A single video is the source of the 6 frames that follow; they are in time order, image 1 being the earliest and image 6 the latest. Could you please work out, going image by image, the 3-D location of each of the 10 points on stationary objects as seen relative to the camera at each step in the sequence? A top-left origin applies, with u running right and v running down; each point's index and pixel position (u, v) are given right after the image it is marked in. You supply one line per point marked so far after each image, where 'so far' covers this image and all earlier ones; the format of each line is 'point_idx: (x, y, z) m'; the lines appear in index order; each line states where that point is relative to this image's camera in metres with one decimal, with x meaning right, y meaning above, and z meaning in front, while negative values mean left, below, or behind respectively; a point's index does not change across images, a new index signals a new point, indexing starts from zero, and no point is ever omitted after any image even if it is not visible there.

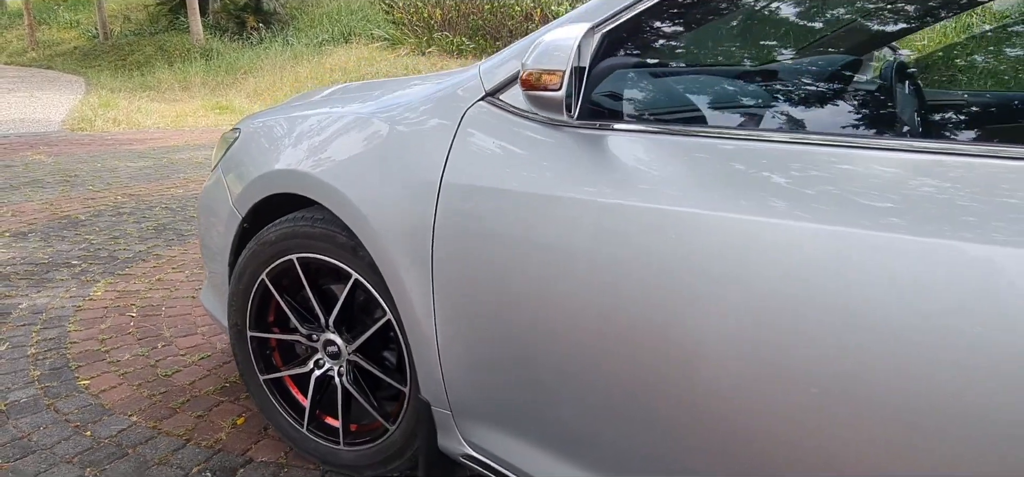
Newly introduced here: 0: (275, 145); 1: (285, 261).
0: (-0.6, +0.3, +2.0) m
1: (-0.6, -0.1, +1.9) m
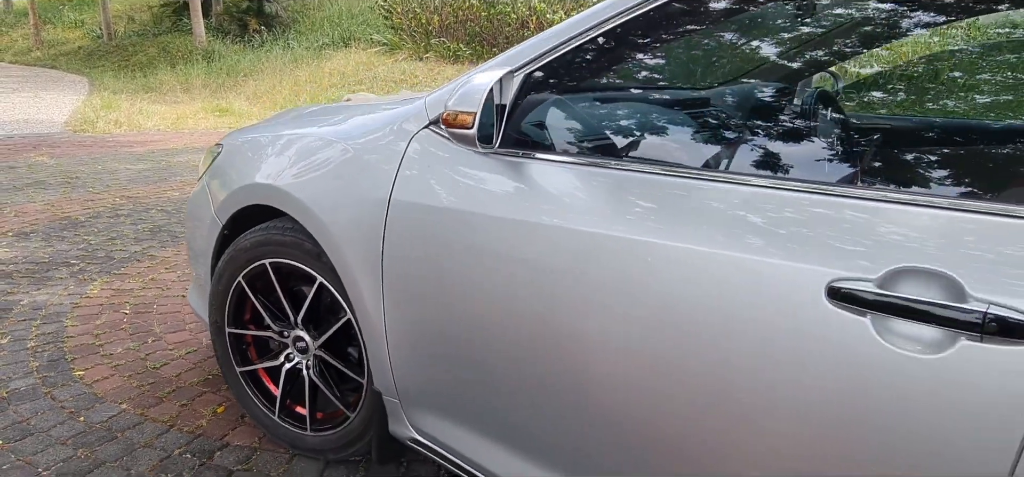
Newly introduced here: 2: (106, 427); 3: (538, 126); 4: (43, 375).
0: (-0.8, +0.2, +2.2) m
1: (-0.7, -0.1, +2.1) m
2: (-1.2, -0.6, +2.3) m
3: (0.0, +0.3, +1.7) m
4: (-1.6, -0.5, +2.6) m
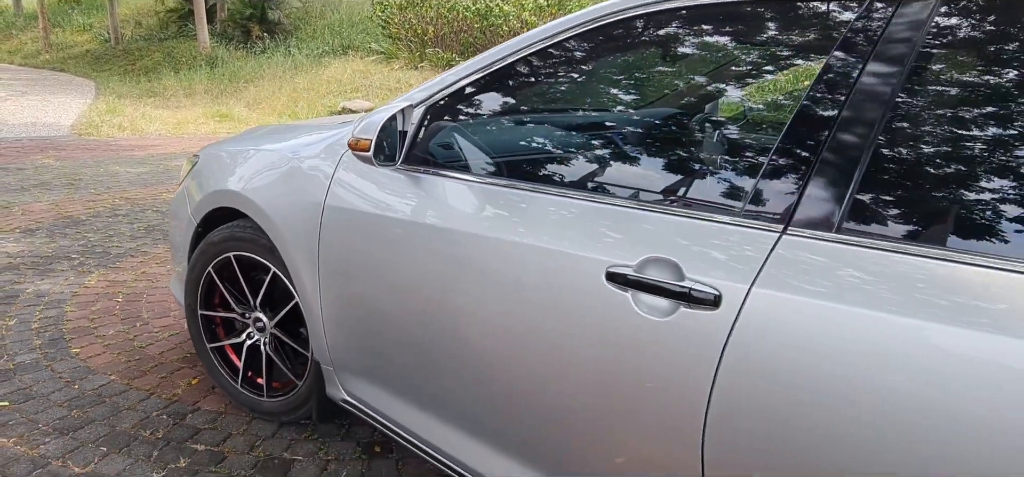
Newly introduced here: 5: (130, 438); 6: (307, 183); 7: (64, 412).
0: (-1.0, +0.3, +2.6) m
1: (-1.0, -0.1, +2.5) m
2: (-1.5, -0.6, +2.7) m
3: (-0.2, +0.3, +2.1) m
4: (-1.9, -0.4, +3.0) m
5: (-1.2, -0.6, +2.4) m
6: (-0.6, +0.2, +2.3) m
7: (-1.5, -0.6, +2.6) m
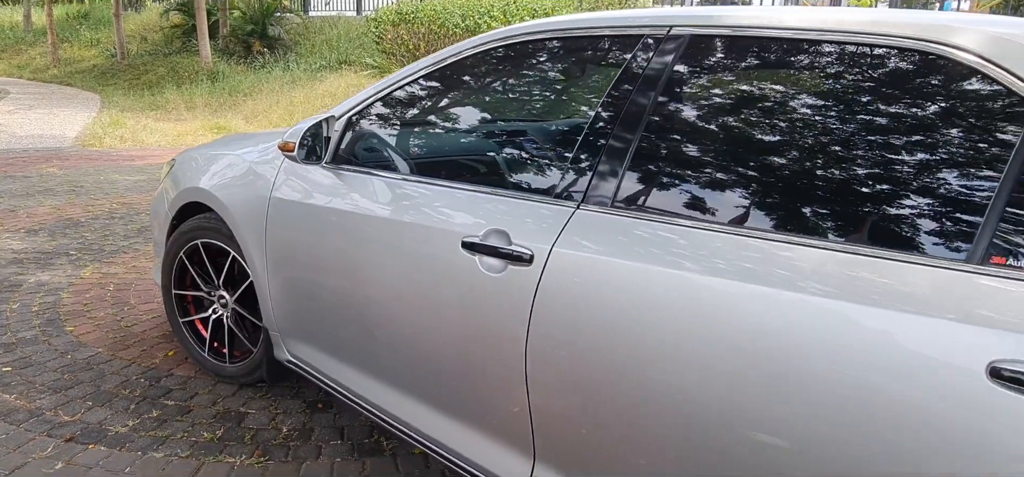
0: (-1.3, +0.3, +3.1) m
1: (-1.3, 0.0, +3.0) m
2: (-1.8, -0.5, +3.2) m
3: (-0.5, +0.3, +2.6) m
4: (-2.2, -0.4, +3.5) m
5: (-1.5, -0.6, +2.9) m
6: (-0.9, +0.2, +2.8) m
7: (-1.8, -0.6, +3.0) m
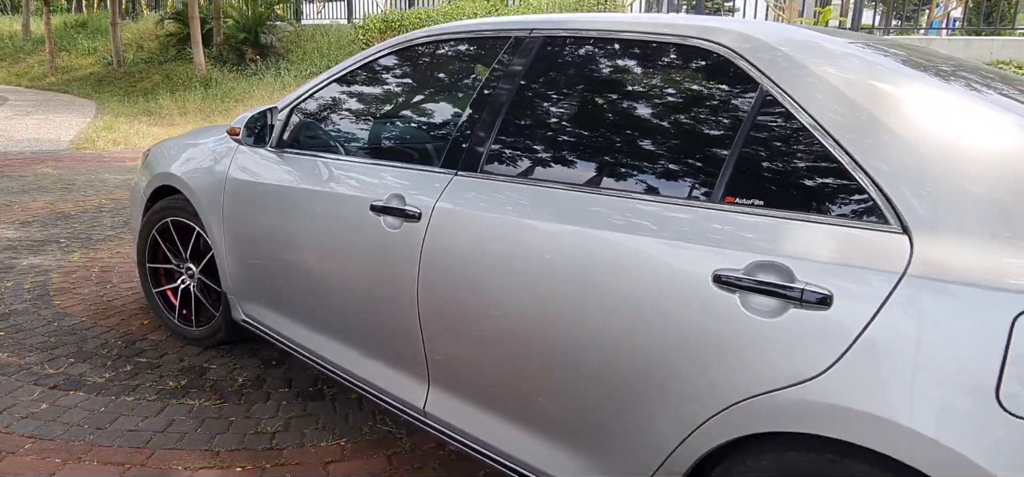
0: (-1.6, +0.4, +3.5) m
1: (-1.6, +0.1, +3.4) m
2: (-2.1, -0.4, +3.6) m
3: (-0.8, +0.4, +3.0) m
4: (-2.5, -0.3, +3.9) m
5: (-1.8, -0.5, +3.3) m
6: (-1.2, +0.3, +3.2) m
7: (-2.1, -0.5, +3.5) m
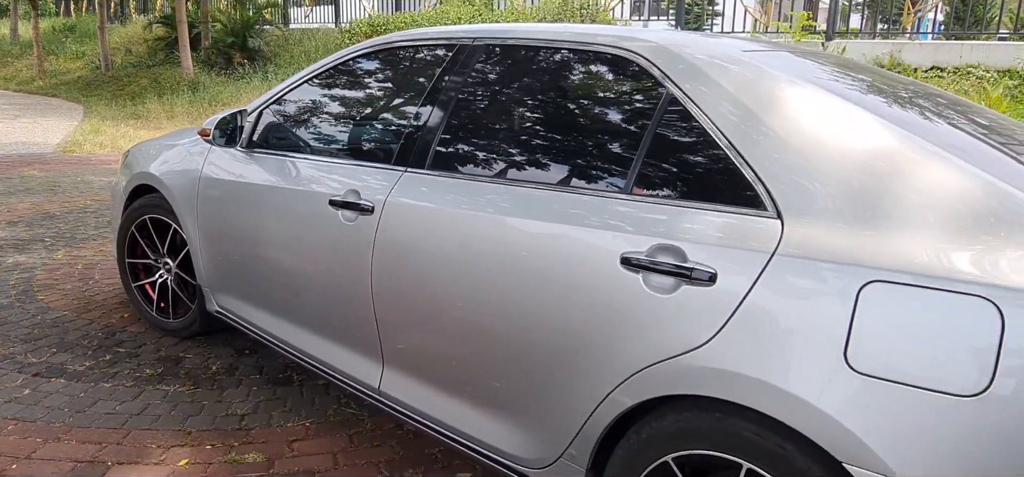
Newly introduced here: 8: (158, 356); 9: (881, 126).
0: (-1.8, +0.4, +3.7) m
1: (-1.8, +0.1, +3.6) m
2: (-2.3, -0.4, +3.8) m
3: (-1.0, +0.4, +3.2) m
4: (-2.7, -0.3, +4.1) m
5: (-2.0, -0.5, +3.5) m
6: (-1.4, +0.3, +3.4) m
7: (-2.3, -0.4, +3.6) m
8: (-1.6, -0.5, +3.4) m
9: (+0.9, +0.3, +1.8) m
